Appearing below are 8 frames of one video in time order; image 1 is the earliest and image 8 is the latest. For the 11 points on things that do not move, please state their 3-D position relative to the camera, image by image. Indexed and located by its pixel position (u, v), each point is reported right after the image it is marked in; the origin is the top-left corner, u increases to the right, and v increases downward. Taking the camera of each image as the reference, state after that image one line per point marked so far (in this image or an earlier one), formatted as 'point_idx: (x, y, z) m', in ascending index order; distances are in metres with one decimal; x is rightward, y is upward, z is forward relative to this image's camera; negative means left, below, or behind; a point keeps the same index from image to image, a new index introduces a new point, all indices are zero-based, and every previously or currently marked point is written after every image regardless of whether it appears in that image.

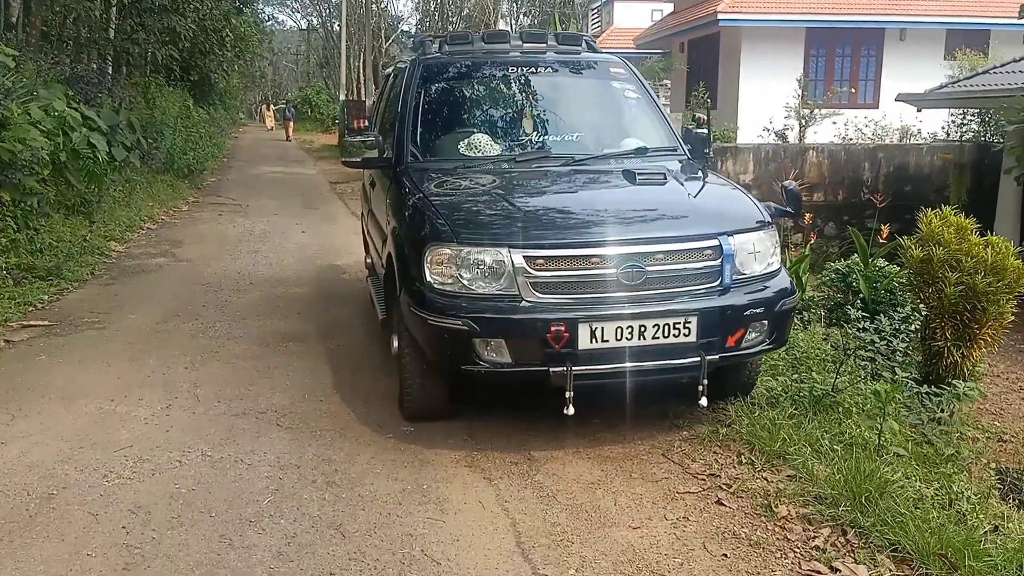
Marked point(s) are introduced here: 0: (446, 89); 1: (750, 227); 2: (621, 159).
0: (-0.4, +1.2, +5.3) m
1: (+1.1, +0.3, +4.0) m
2: (+0.6, +0.7, +5.0) m
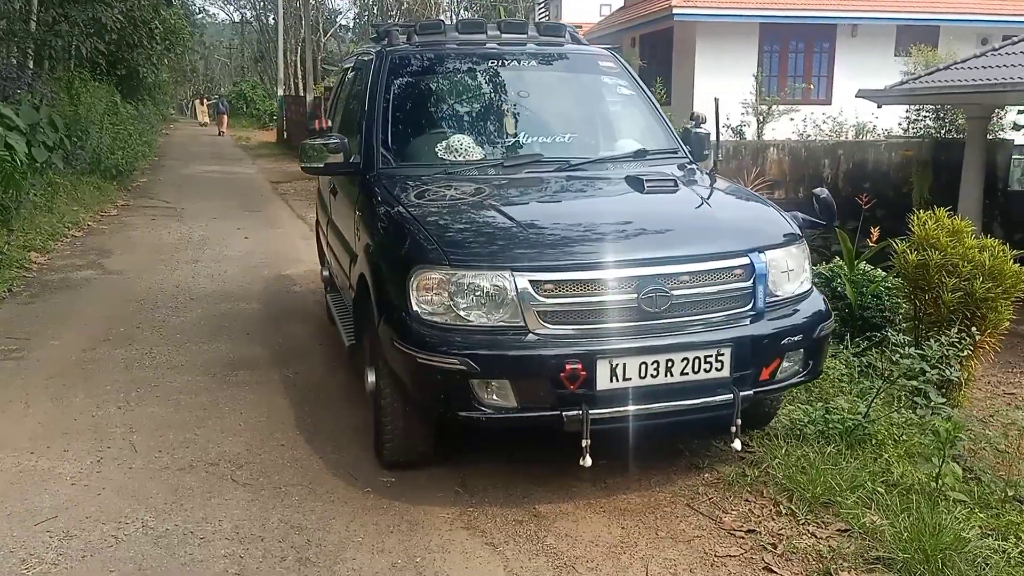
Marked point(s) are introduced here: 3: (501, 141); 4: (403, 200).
0: (-0.5, +1.1, +4.7) m
1: (+1.1, +0.2, +3.5) m
2: (+0.6, +0.6, +4.4) m
3: (0.0, +0.7, +4.5) m
4: (-0.5, +0.4, +3.9) m
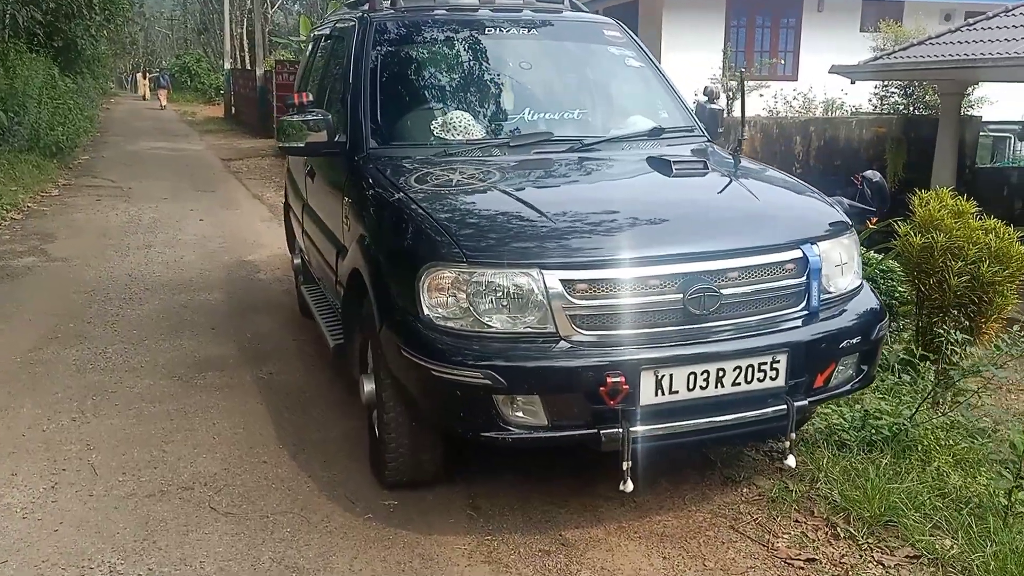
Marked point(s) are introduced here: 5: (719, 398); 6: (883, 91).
0: (-0.5, +1.1, +4.2) m
1: (+1.1, +0.2, +3.2) m
2: (+0.6, +0.7, +4.0) m
3: (0.0, +0.8, +4.0) m
4: (-0.4, +0.4, +3.5) m
5: (+0.7, -0.4, +2.9) m
6: (+6.1, +3.2, +14.6) m
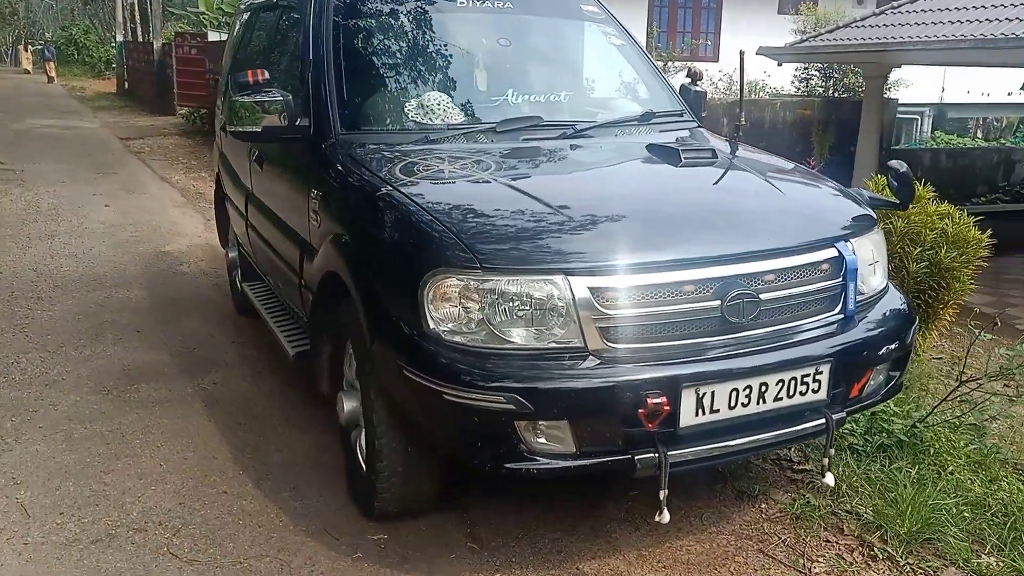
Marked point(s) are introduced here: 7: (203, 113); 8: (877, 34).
0: (-0.6, +1.1, +3.7) m
1: (+1.2, +0.2, +2.9) m
2: (+0.5, +0.7, +3.7) m
3: (-0.1, +0.8, +3.7) m
4: (-0.4, +0.4, +3.1) m
5: (+0.7, -0.4, +2.6) m
6: (+4.8, +3.6, +14.7) m
7: (-6.5, +3.7, +18.5) m
8: (+4.6, +3.2, +11.4) m
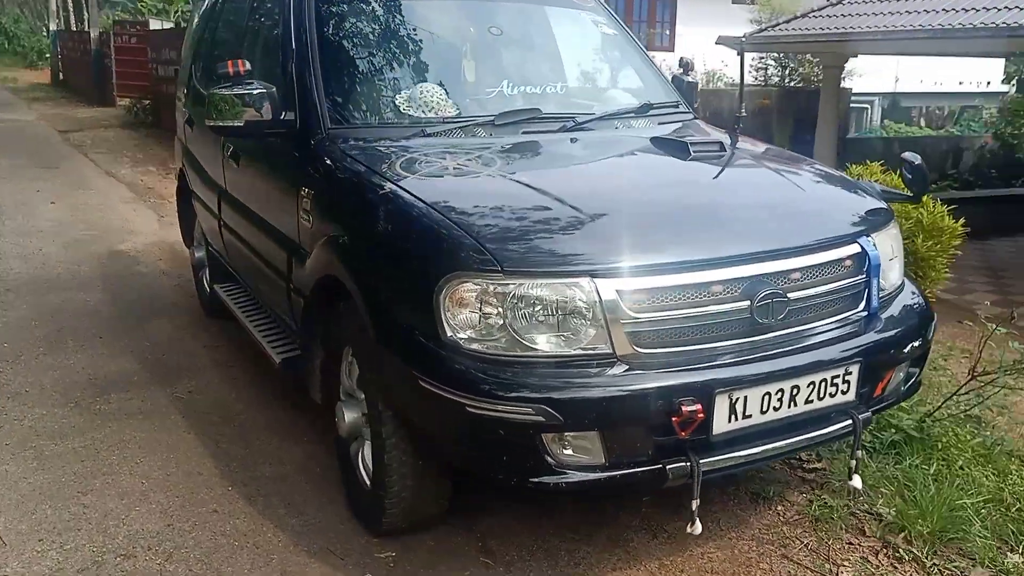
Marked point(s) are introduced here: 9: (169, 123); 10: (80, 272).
0: (-0.7, +1.1, +3.5) m
1: (+1.2, +0.2, +2.8) m
2: (+0.5, +0.7, +3.6) m
3: (-0.1, +0.8, +3.5) m
4: (-0.4, +0.4, +2.9) m
5: (+0.8, -0.4, +2.5) m
6: (+4.1, +3.7, +14.8) m
7: (-7.4, +3.7, +18.0) m
8: (+4.1, +3.4, +11.4) m
9: (-6.4, +3.0, +16.5) m
10: (-3.1, +0.1, +6.3) m
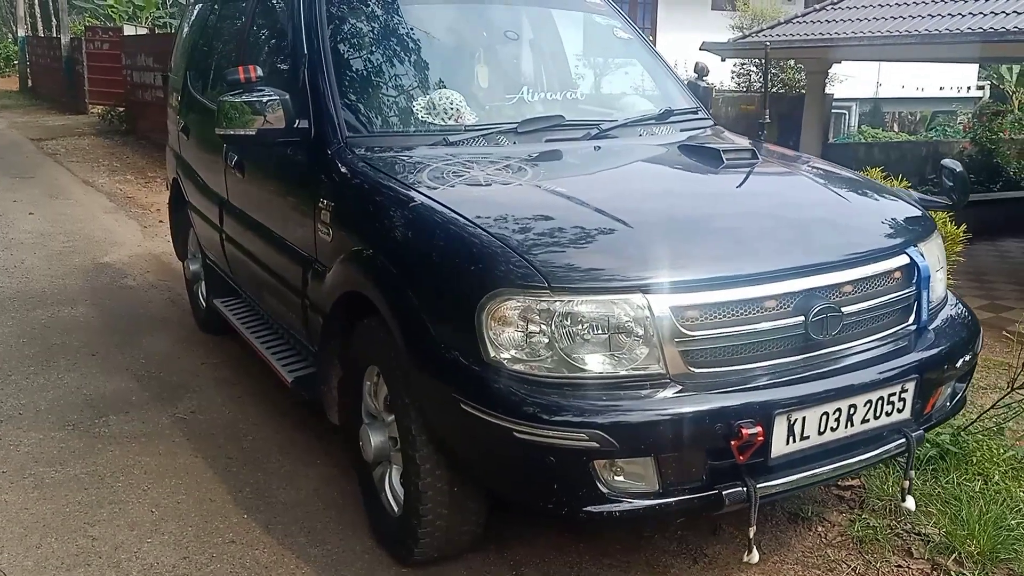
0: (-0.6, +1.0, +3.4) m
1: (+1.3, +0.2, +2.8) m
2: (+0.5, +0.6, +3.5) m
3: (-0.1, +0.7, +3.4) m
4: (-0.3, +0.3, +2.8) m
5: (+0.9, -0.4, +2.4) m
6: (+3.8, +3.7, +14.8) m
7: (-7.8, +3.5, +17.6) m
8: (+3.9, +3.3, +11.5) m
9: (-6.7, +2.8, +16.2) m
10: (-3.1, 0.0, +6.1) m
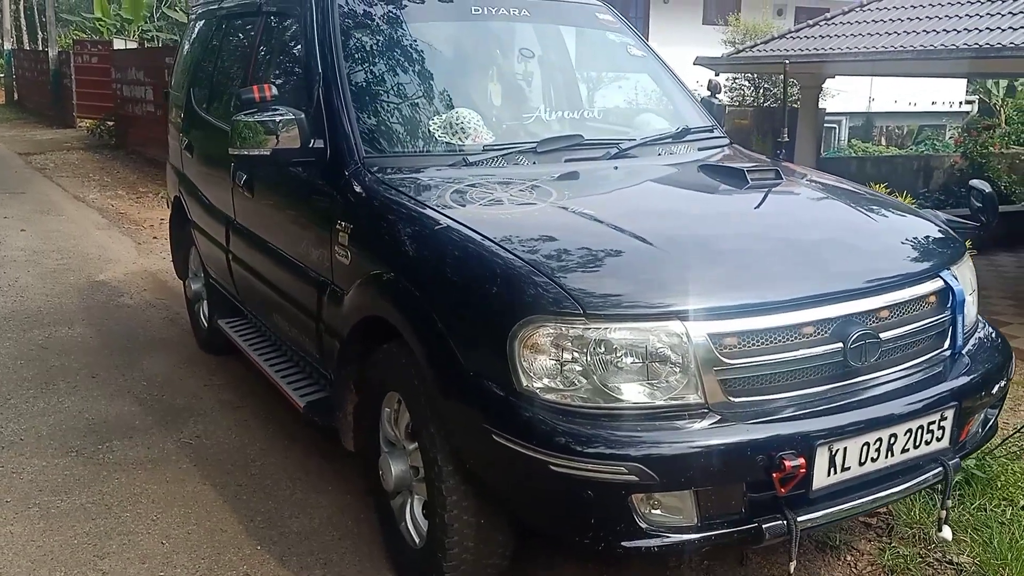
0: (-0.5, +0.9, +3.4) m
1: (+1.4, +0.1, +2.7) m
2: (+0.6, +0.5, +3.4) m
3: (0.0, +0.6, +3.3) m
4: (-0.2, +0.2, +2.7) m
5: (+1.0, -0.5, +2.3) m
6: (+3.7, +3.4, +14.9) m
7: (-7.9, +3.2, +17.5) m
8: (+3.9, +3.1, +11.5) m
9: (-6.8, +2.6, +16.1) m
10: (-3.0, -0.1, +6.0) m
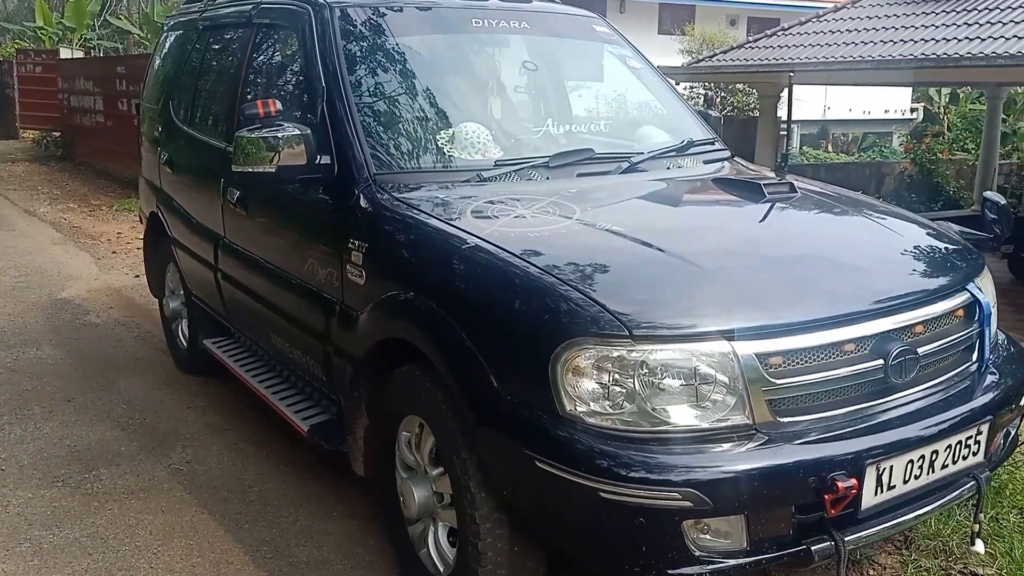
0: (-0.5, +0.9, +3.3) m
1: (+1.4, +0.1, +2.7) m
2: (+0.6, +0.5, +3.4) m
3: (0.0, +0.6, +3.3) m
4: (-0.2, +0.2, +2.6) m
5: (+1.1, -0.5, +2.3) m
6: (+3.1, +3.3, +15.0) m
7: (-8.7, +2.9, +17.0) m
8: (+3.4, +3.0, +11.7) m
9: (-7.5, +2.3, +15.7) m
10: (-3.1, -0.2, +5.8) m
